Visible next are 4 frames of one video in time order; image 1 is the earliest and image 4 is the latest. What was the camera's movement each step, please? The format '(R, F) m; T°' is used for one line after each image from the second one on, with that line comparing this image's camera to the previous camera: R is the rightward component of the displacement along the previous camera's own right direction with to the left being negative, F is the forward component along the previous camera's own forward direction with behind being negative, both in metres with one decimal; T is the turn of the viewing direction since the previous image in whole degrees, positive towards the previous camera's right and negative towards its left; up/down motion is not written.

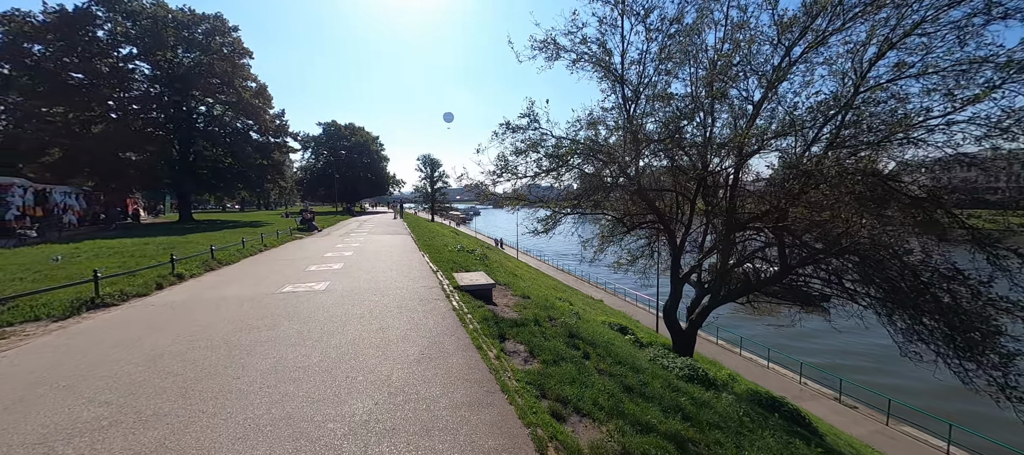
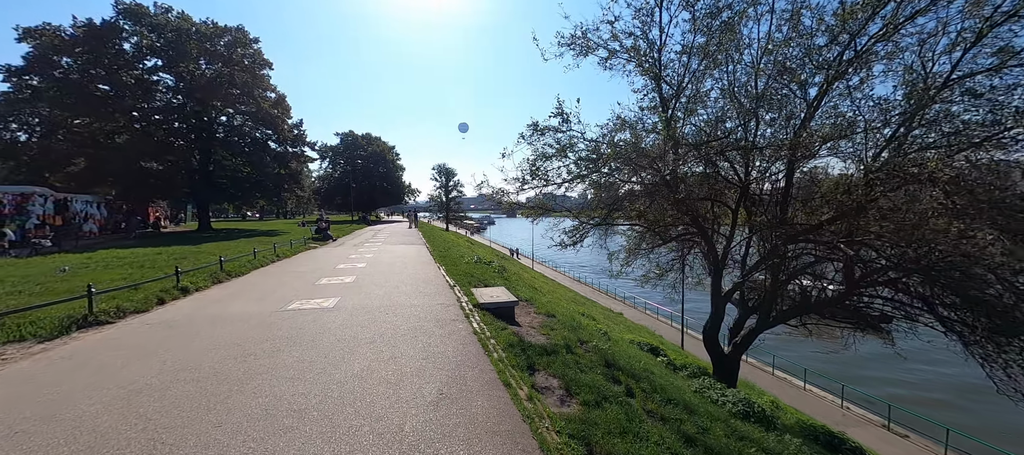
(-0.2, +0.7) m; -2°
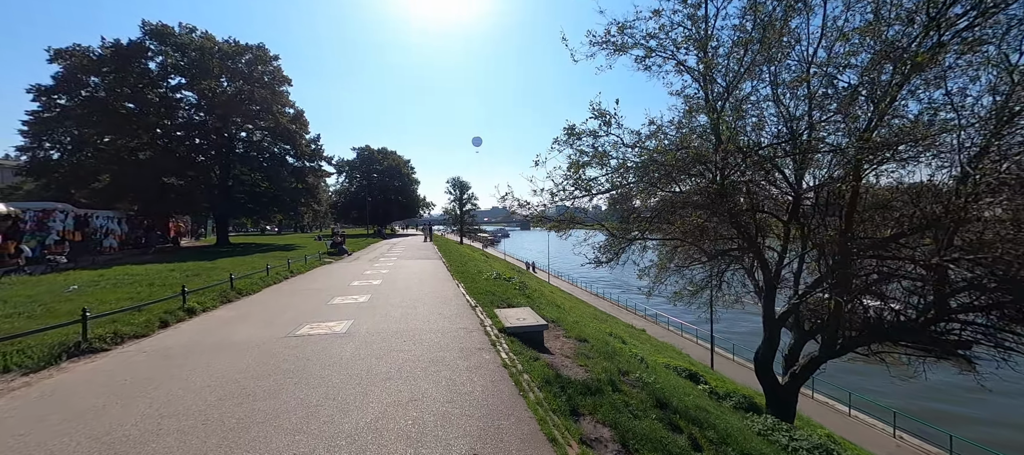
(-0.3, +0.7) m; -2°
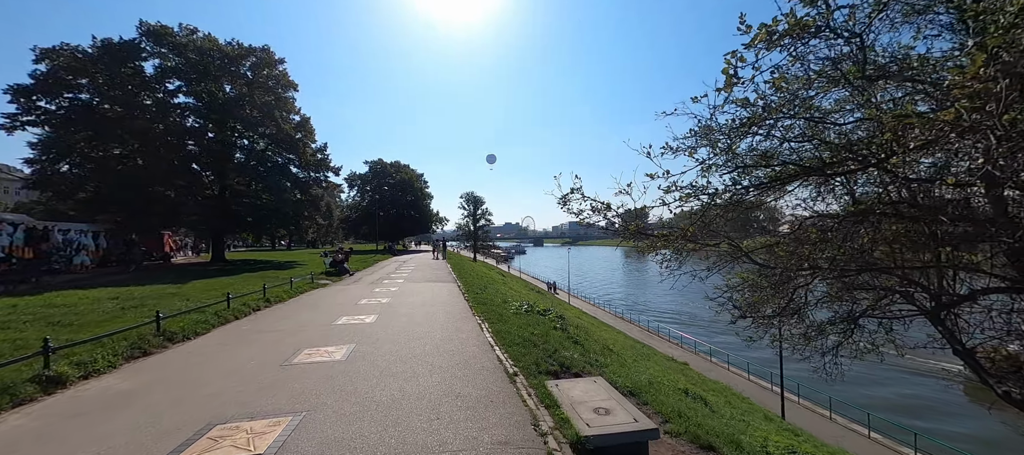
(-0.7, +3.1) m; -2°
